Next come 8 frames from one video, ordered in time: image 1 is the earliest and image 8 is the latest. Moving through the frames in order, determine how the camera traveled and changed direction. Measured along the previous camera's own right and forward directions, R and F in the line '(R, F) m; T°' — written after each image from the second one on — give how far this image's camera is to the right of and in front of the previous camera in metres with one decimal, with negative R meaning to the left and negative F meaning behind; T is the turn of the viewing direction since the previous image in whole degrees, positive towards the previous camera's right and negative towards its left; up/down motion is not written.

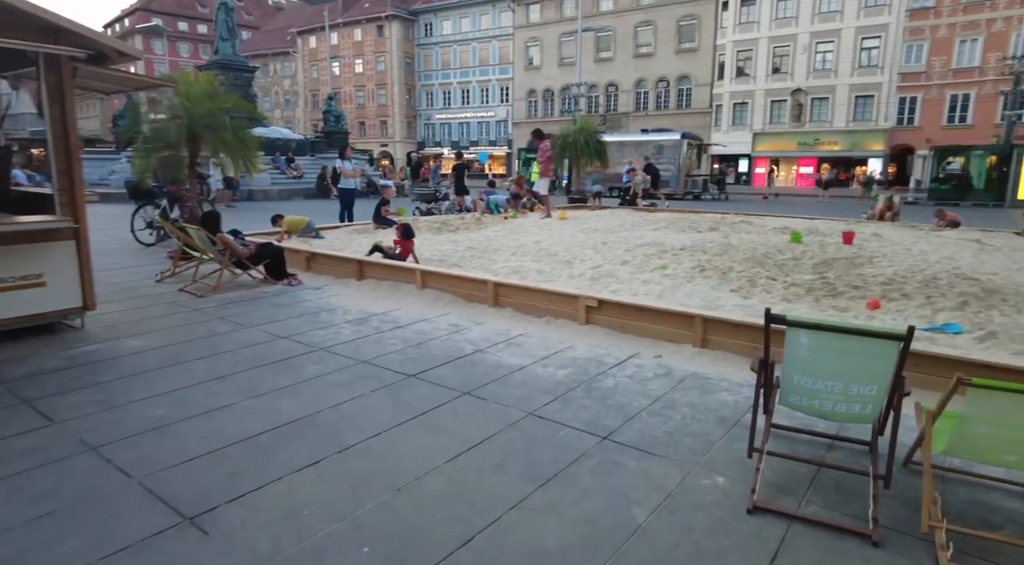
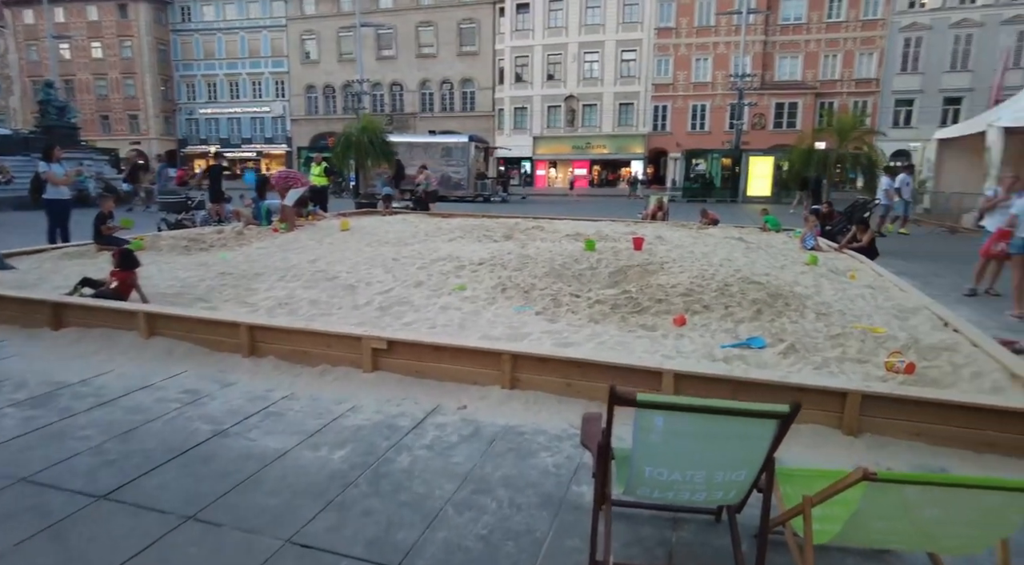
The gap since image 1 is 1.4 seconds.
(+0.2, +0.7) m; +18°
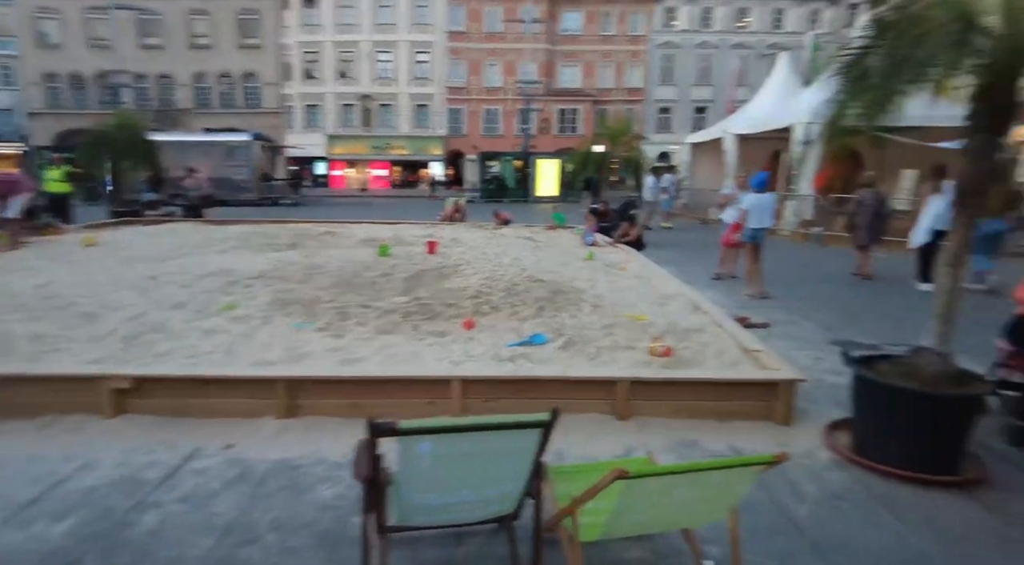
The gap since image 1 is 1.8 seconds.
(+0.1, +0.1) m; +17°
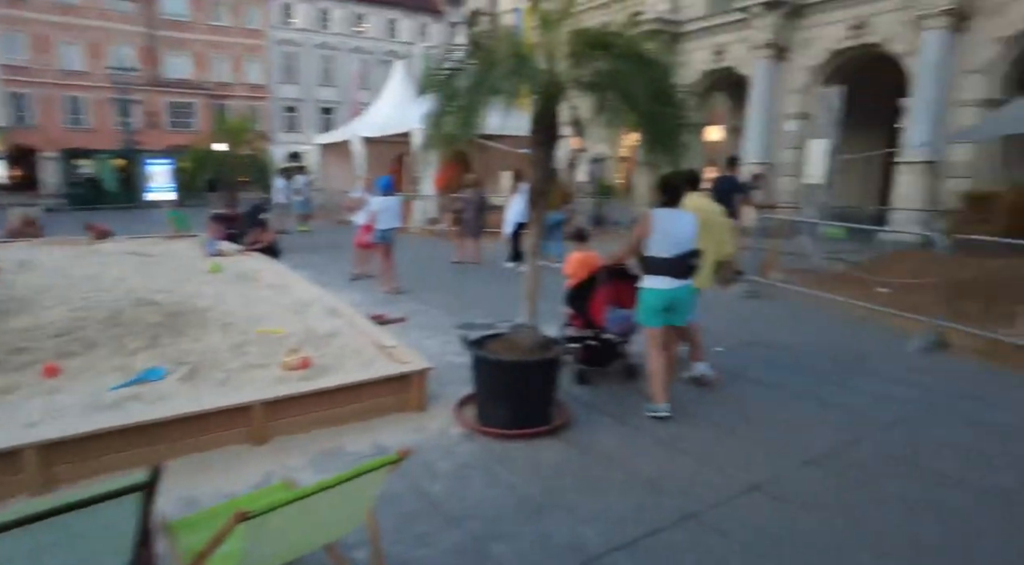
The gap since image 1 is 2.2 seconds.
(+0.1, 0.0) m; +31°
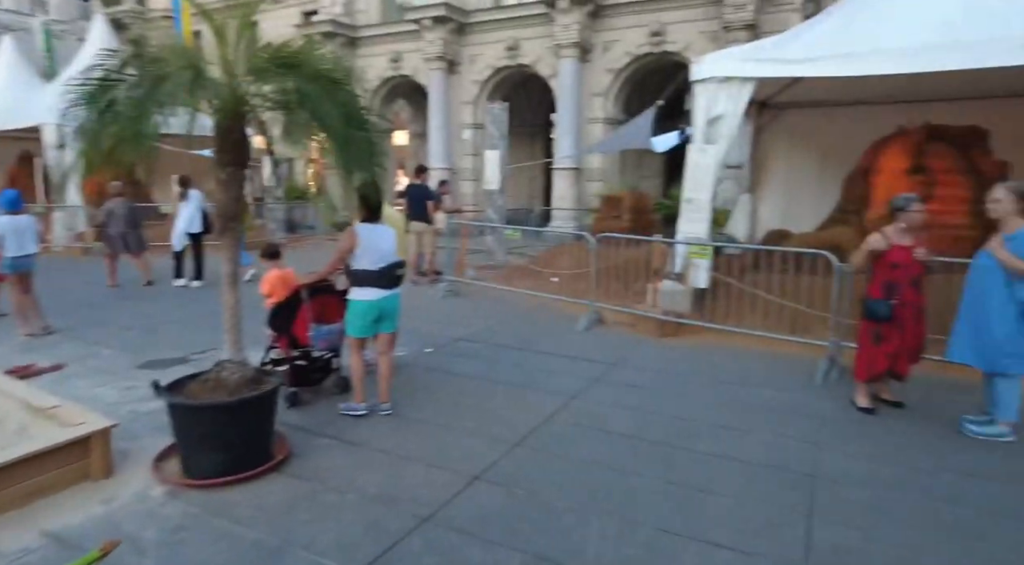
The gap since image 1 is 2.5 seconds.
(-0.1, -0.1) m; +27°
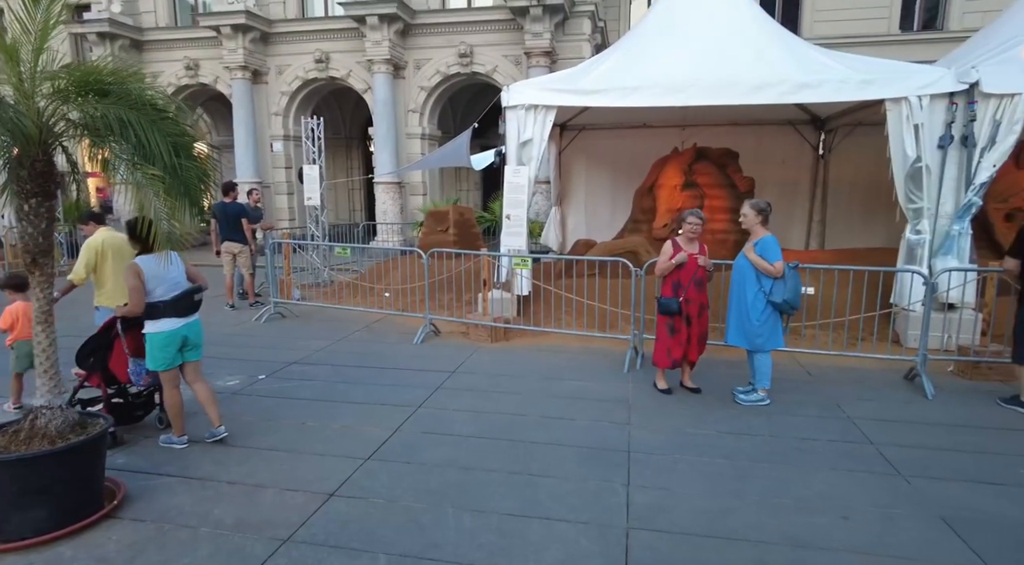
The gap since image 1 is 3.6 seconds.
(-0.2, -0.3) m; +16°
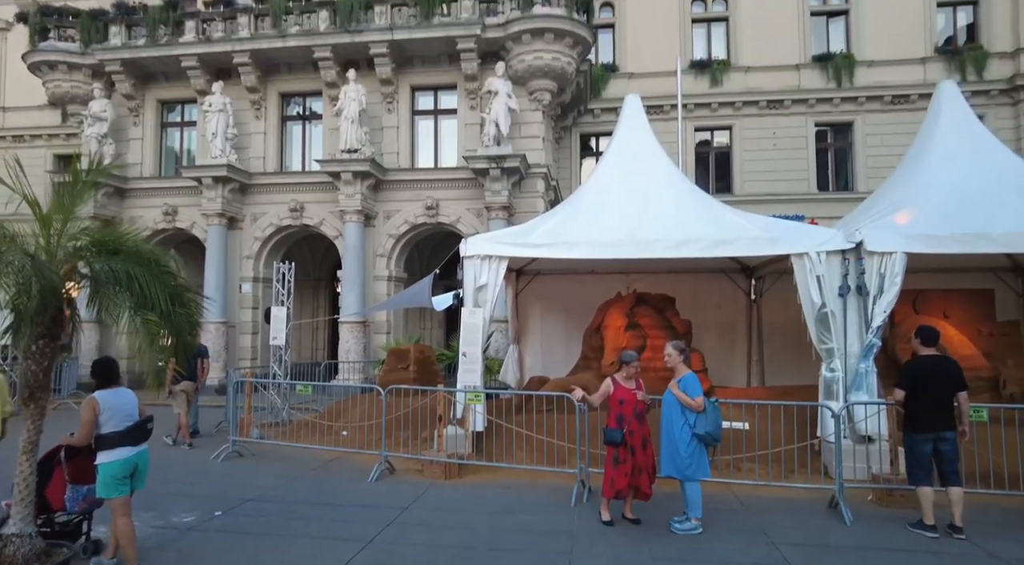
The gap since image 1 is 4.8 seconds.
(+0.1, -0.7) m; +3°
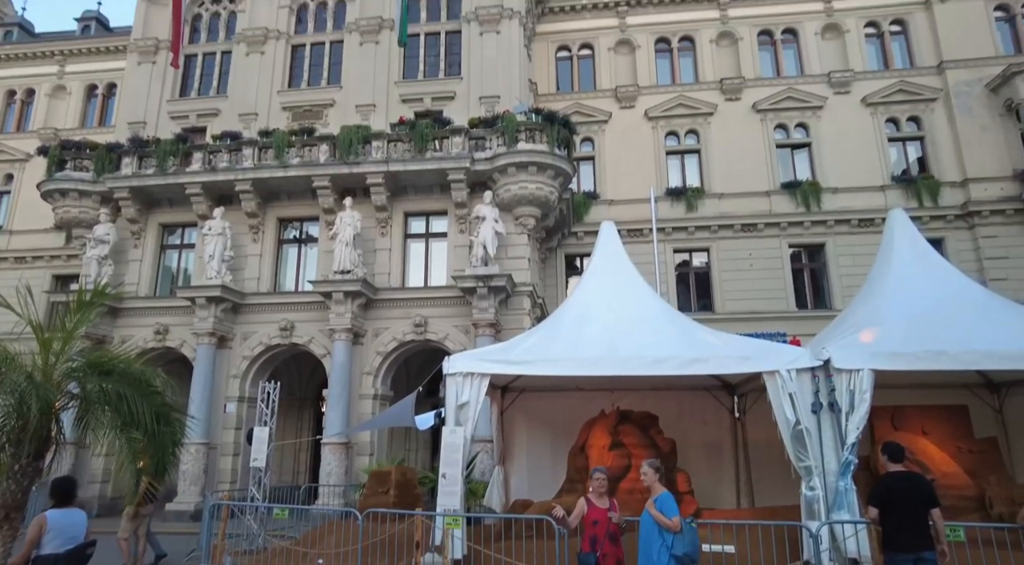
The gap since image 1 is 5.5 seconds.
(+0.2, -0.3) m; +1°
